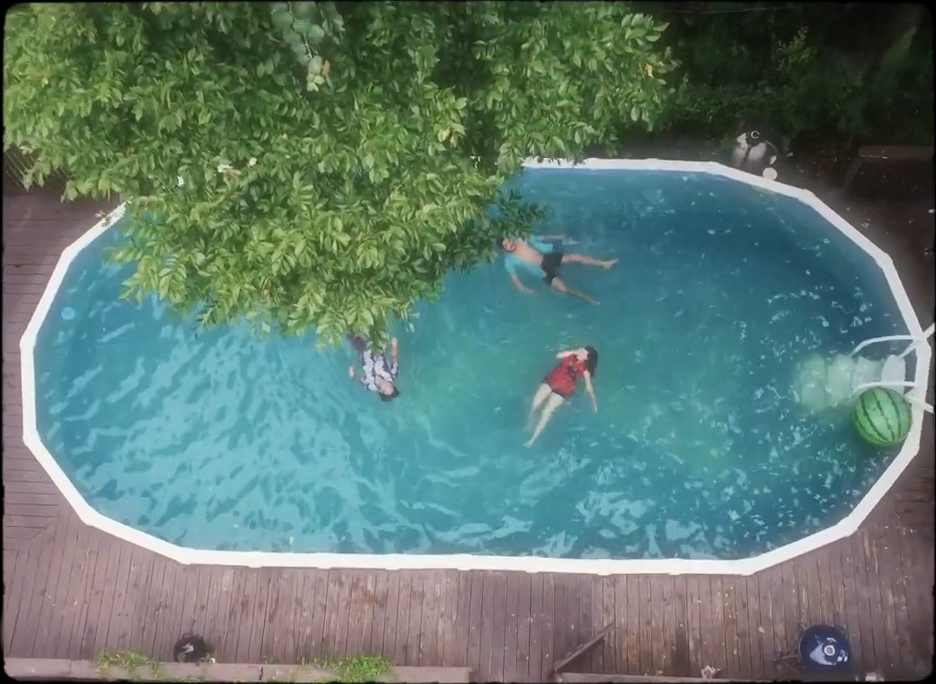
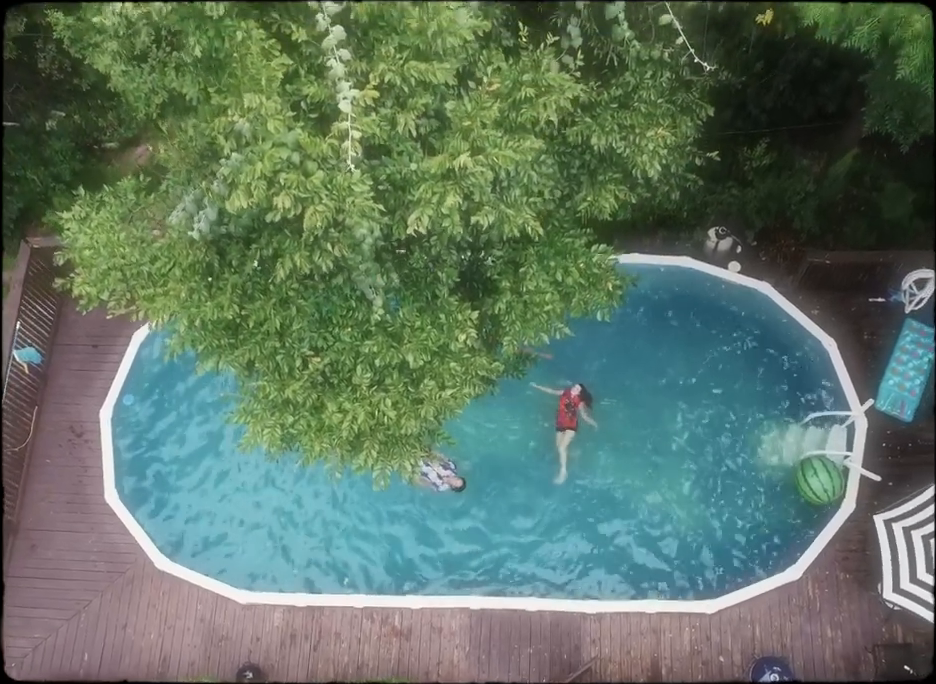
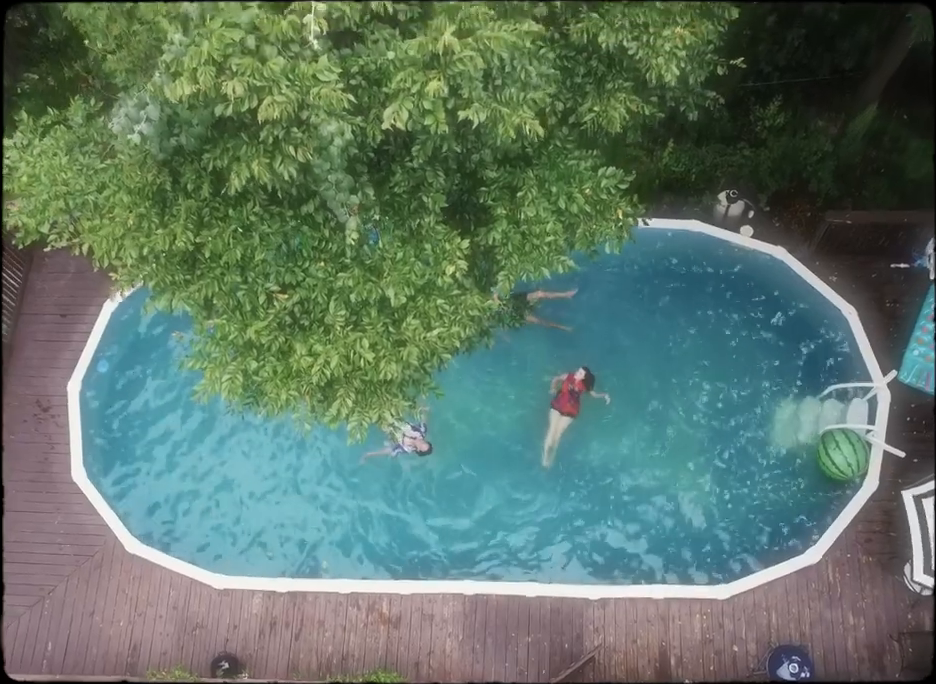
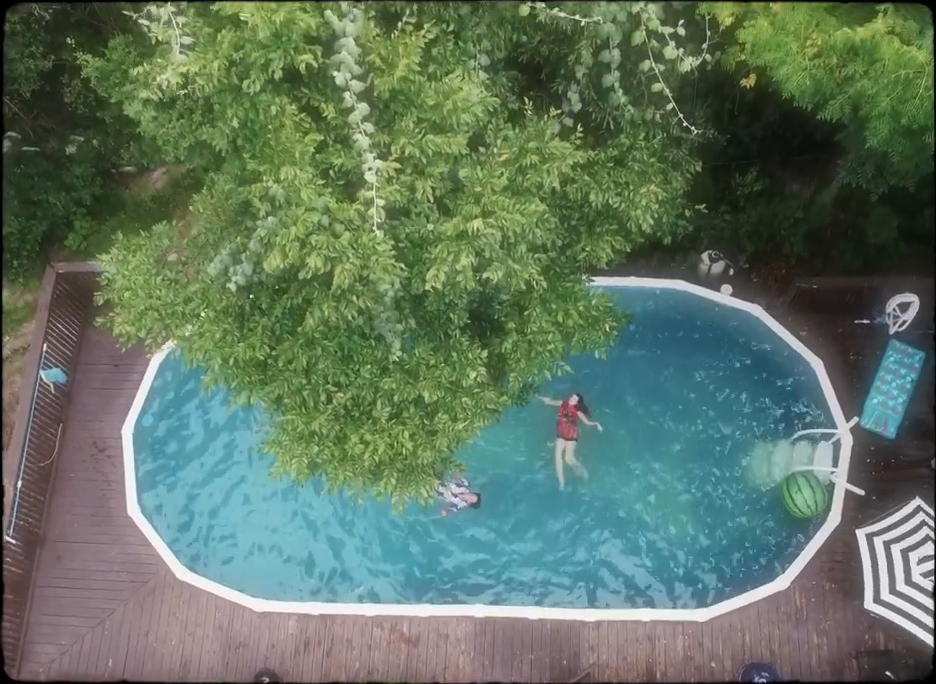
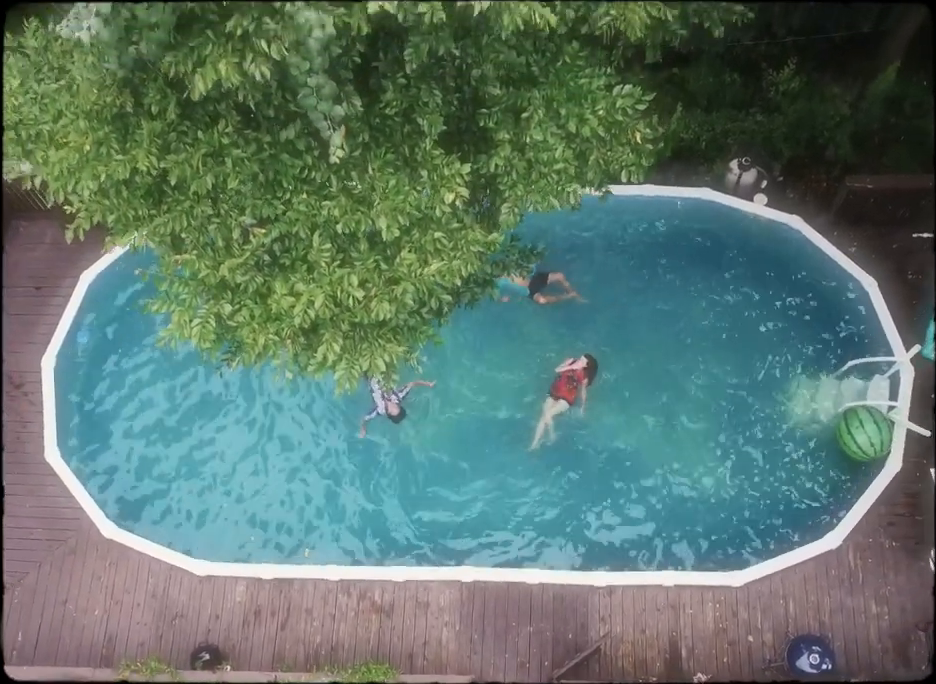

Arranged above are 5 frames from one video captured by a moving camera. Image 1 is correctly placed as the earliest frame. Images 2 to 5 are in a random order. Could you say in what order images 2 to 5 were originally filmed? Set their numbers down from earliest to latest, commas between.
5, 3, 2, 4
